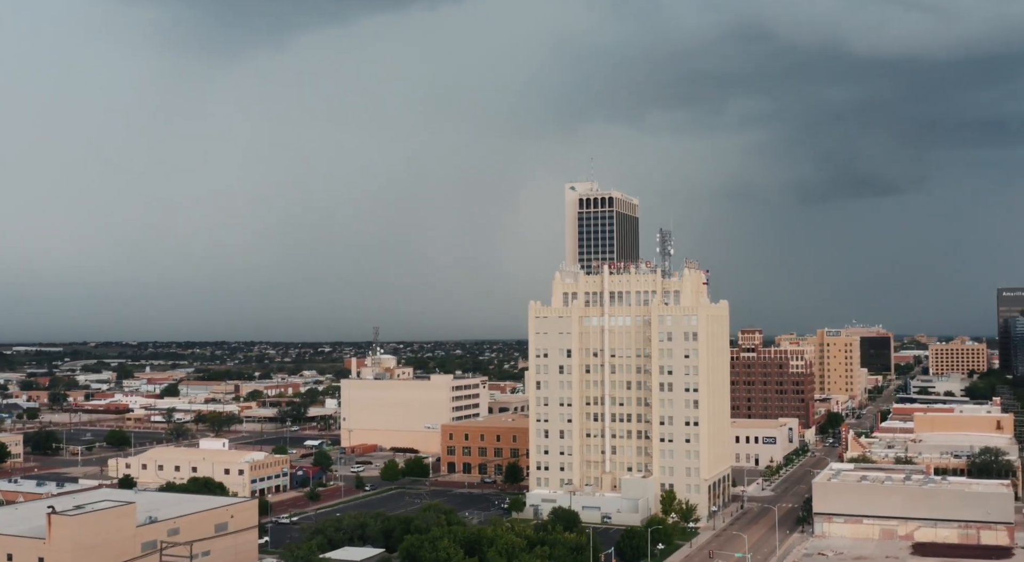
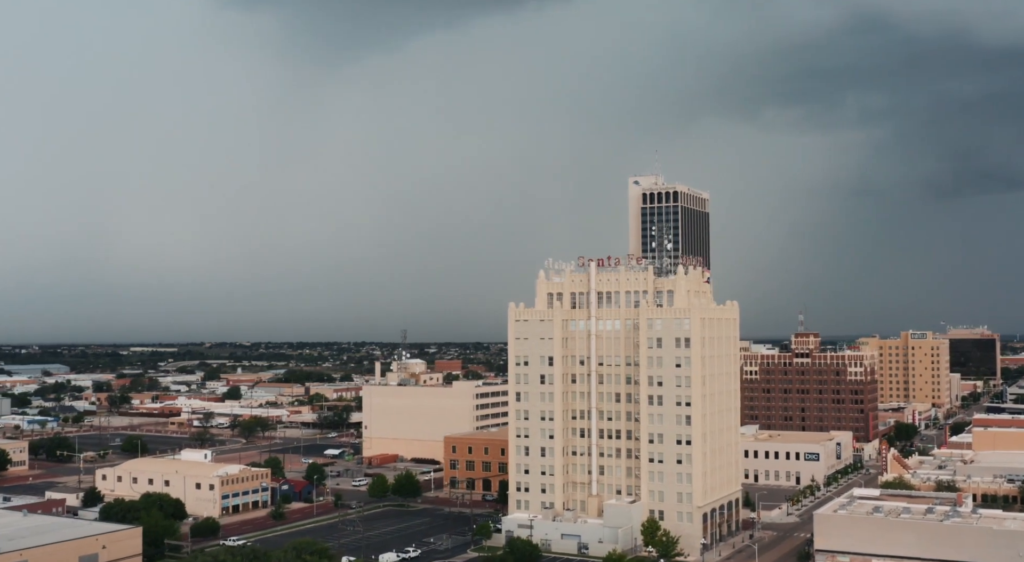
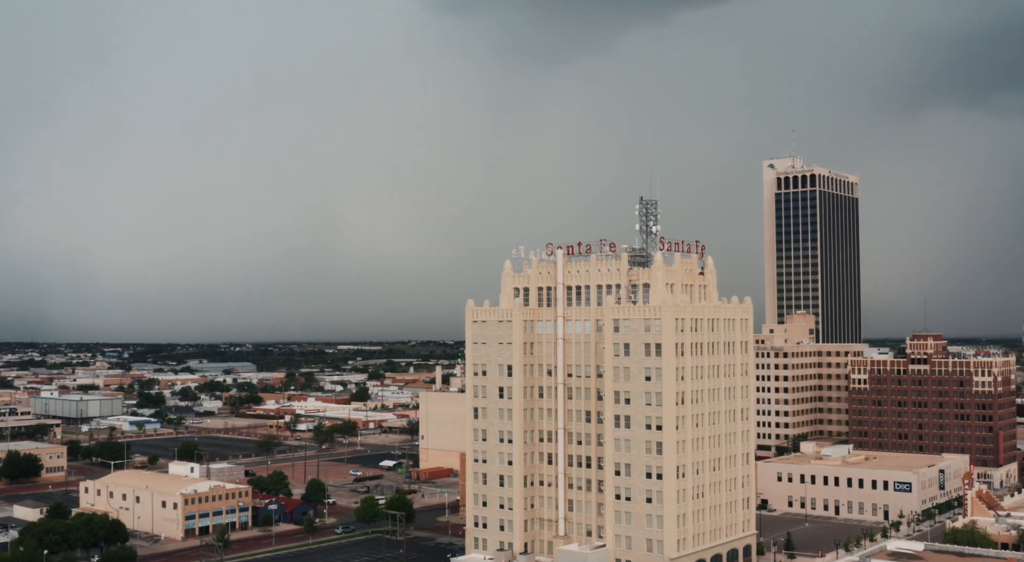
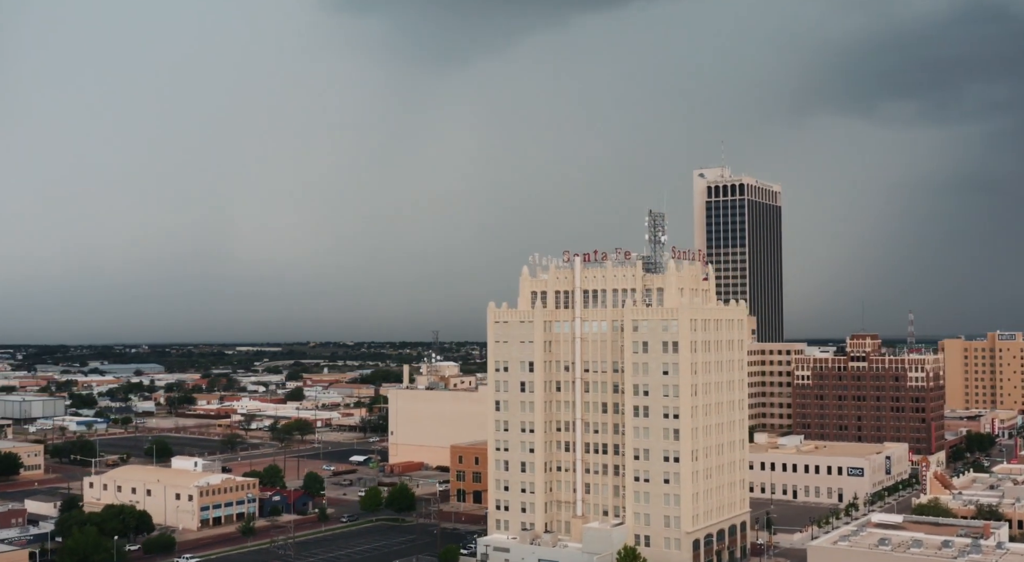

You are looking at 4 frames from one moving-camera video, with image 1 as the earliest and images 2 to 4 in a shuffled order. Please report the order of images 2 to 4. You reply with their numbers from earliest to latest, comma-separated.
2, 4, 3
